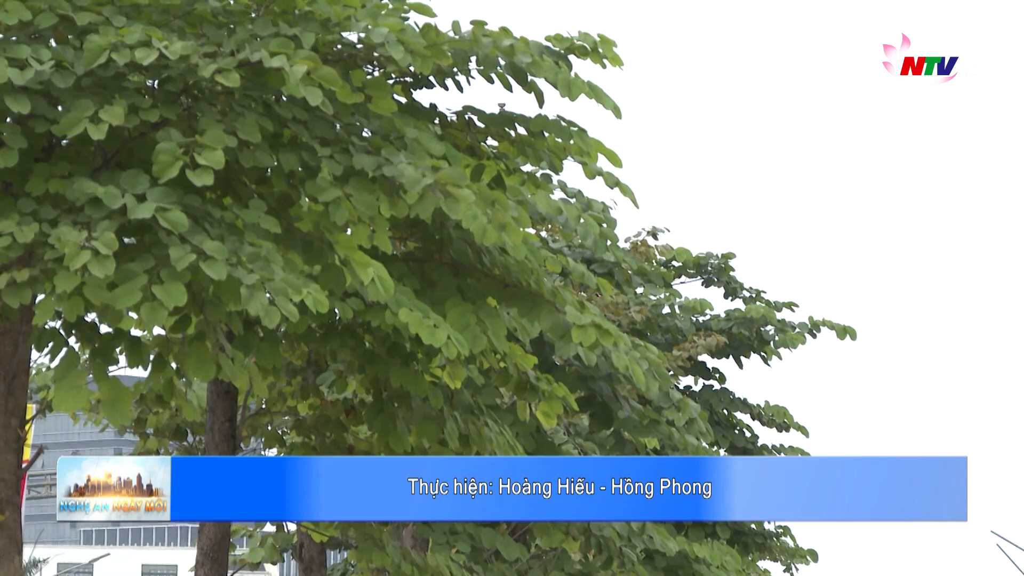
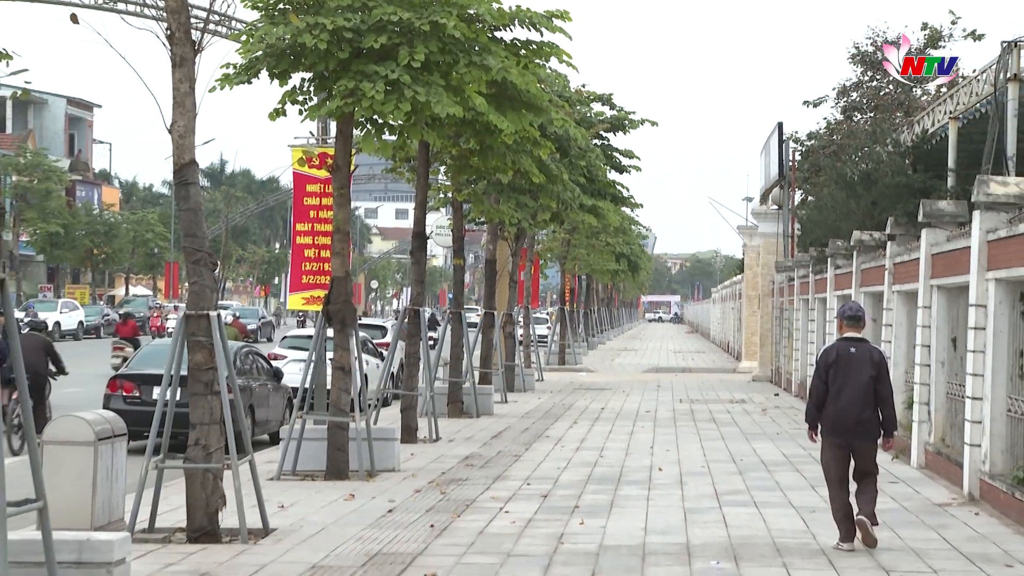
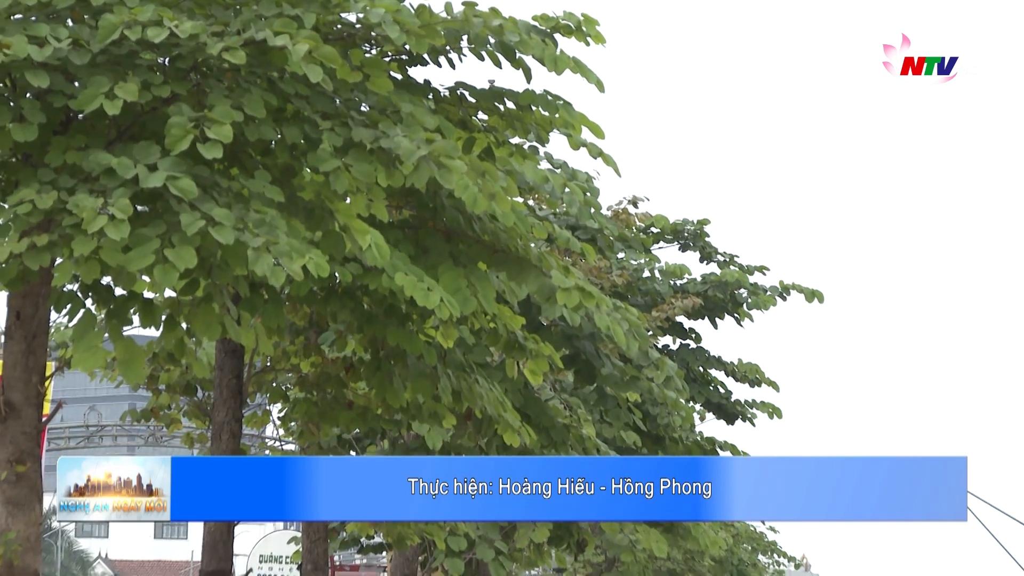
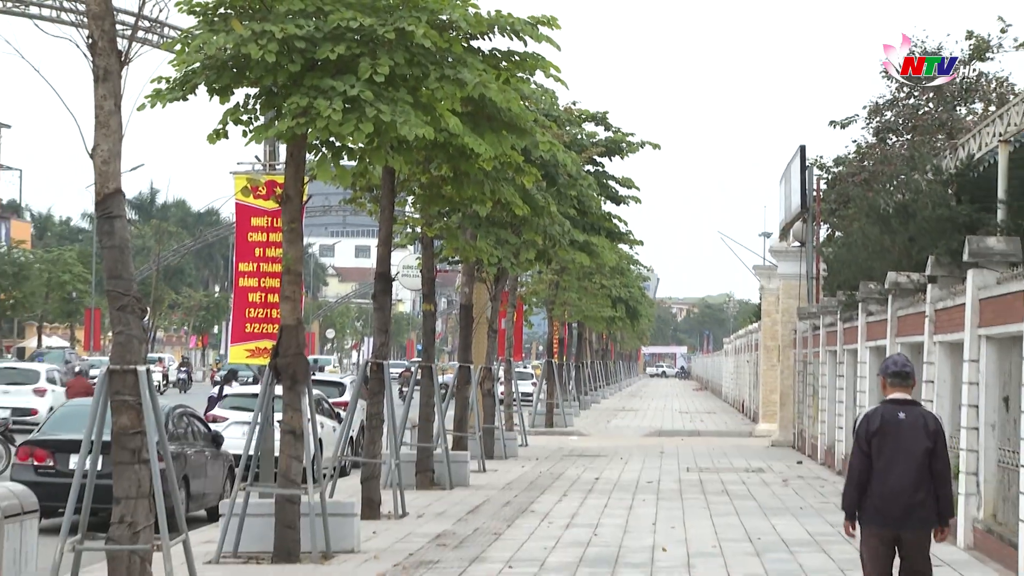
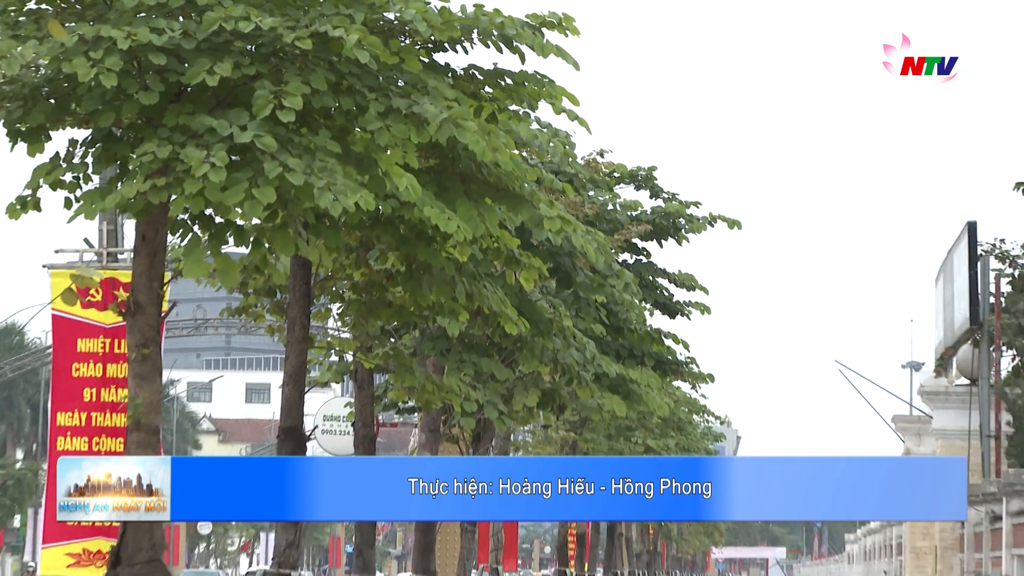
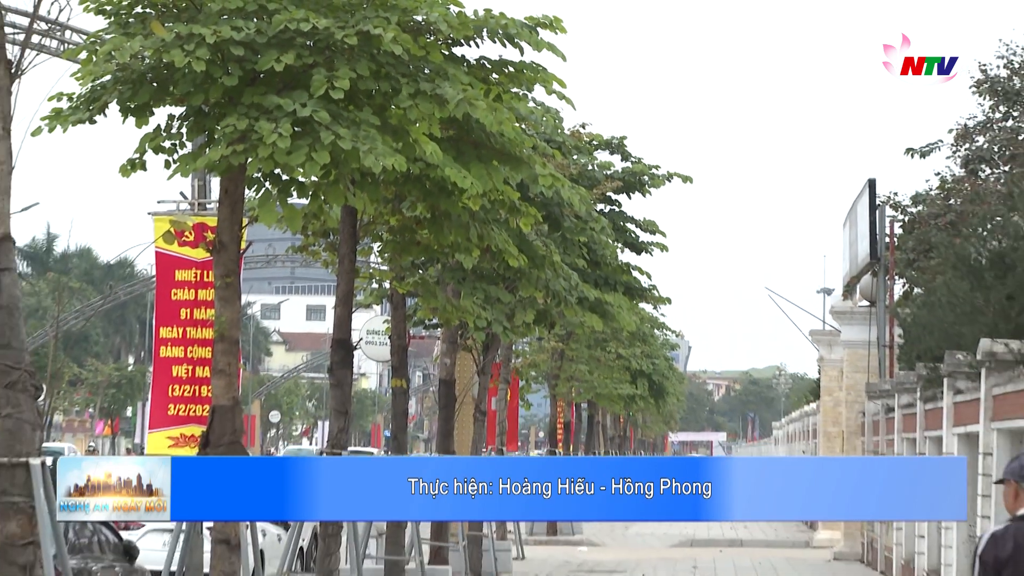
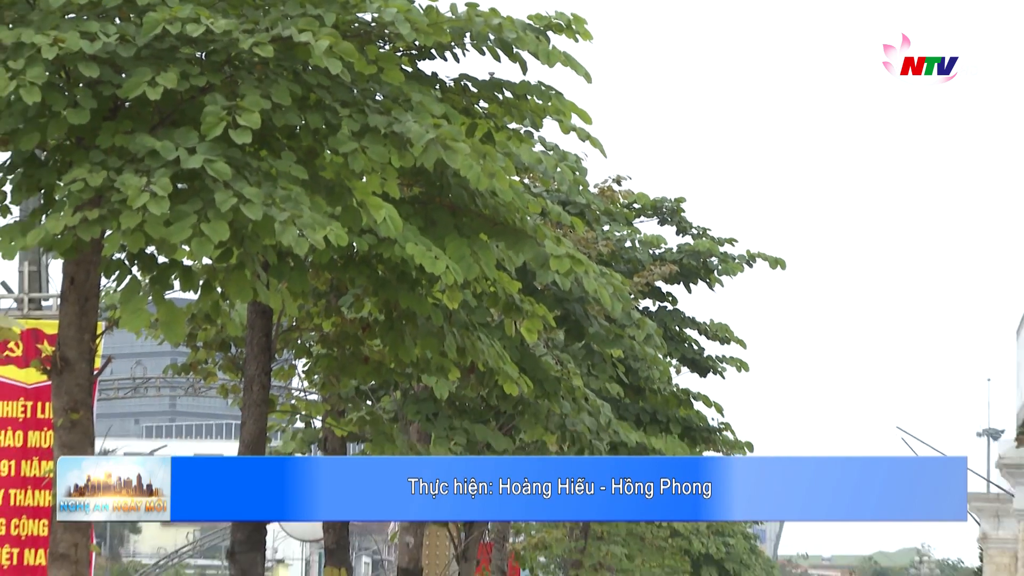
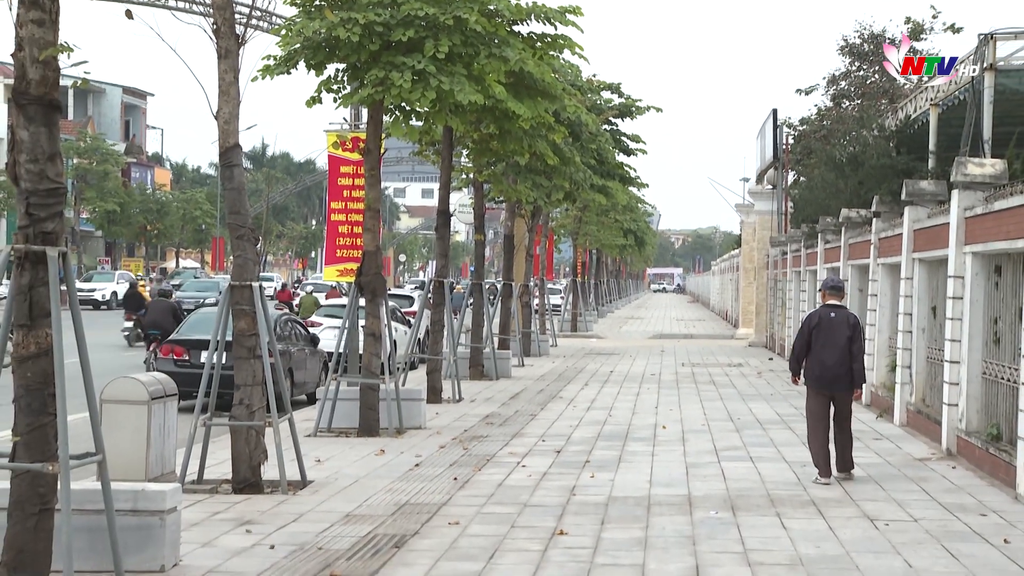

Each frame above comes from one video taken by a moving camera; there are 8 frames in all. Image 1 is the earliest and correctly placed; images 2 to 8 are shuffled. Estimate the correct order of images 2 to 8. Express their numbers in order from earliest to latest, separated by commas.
3, 7, 5, 6, 4, 2, 8
